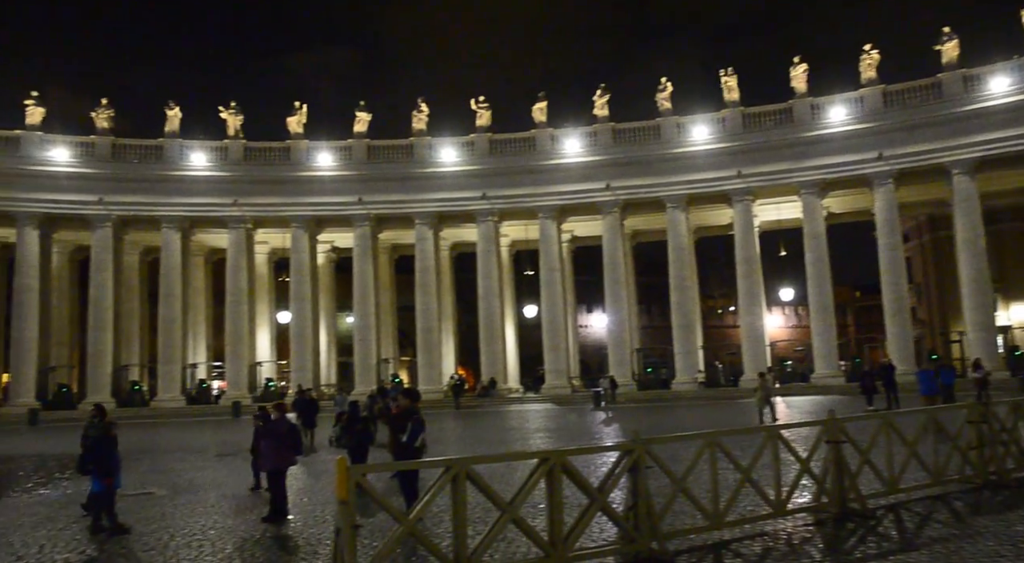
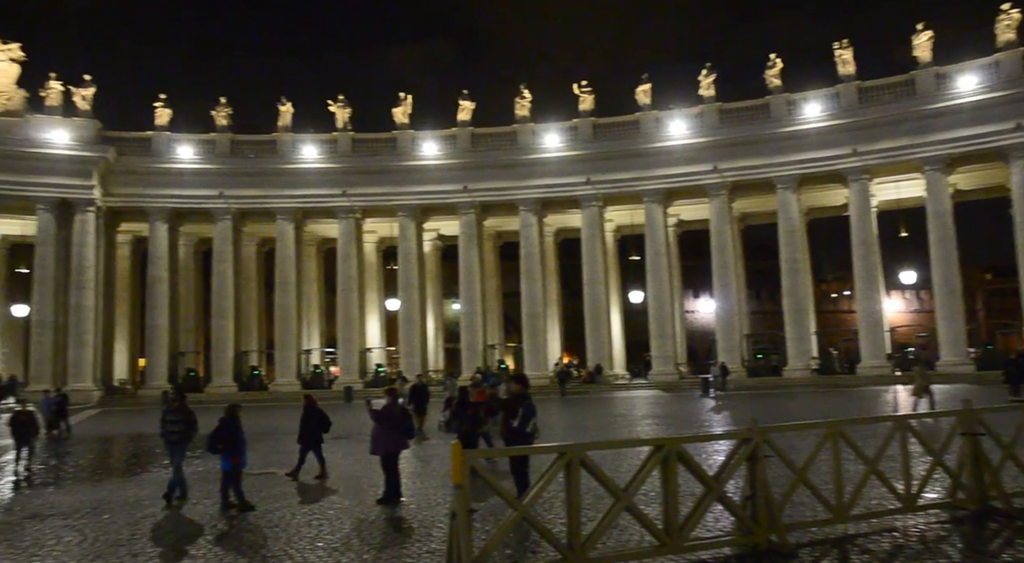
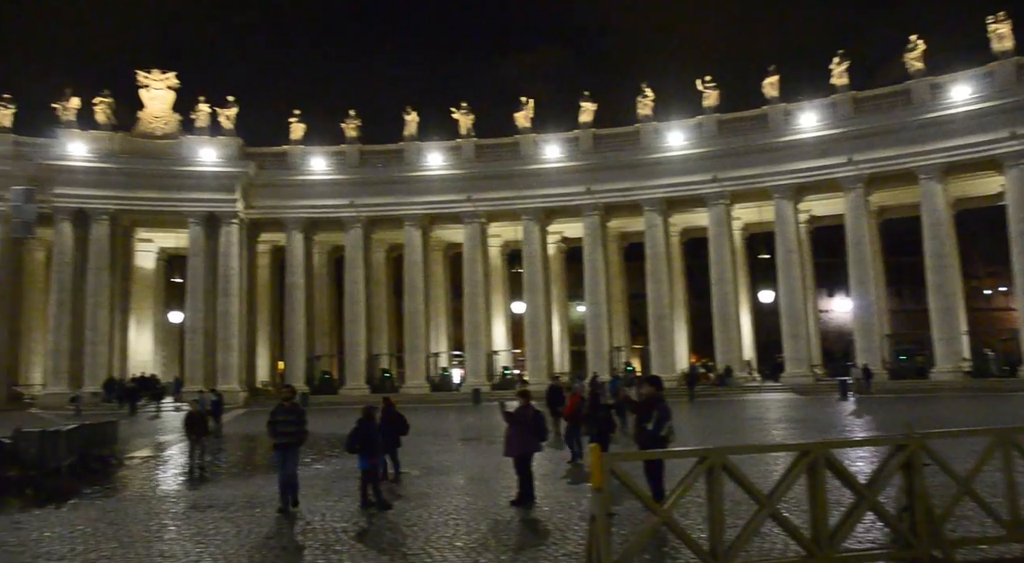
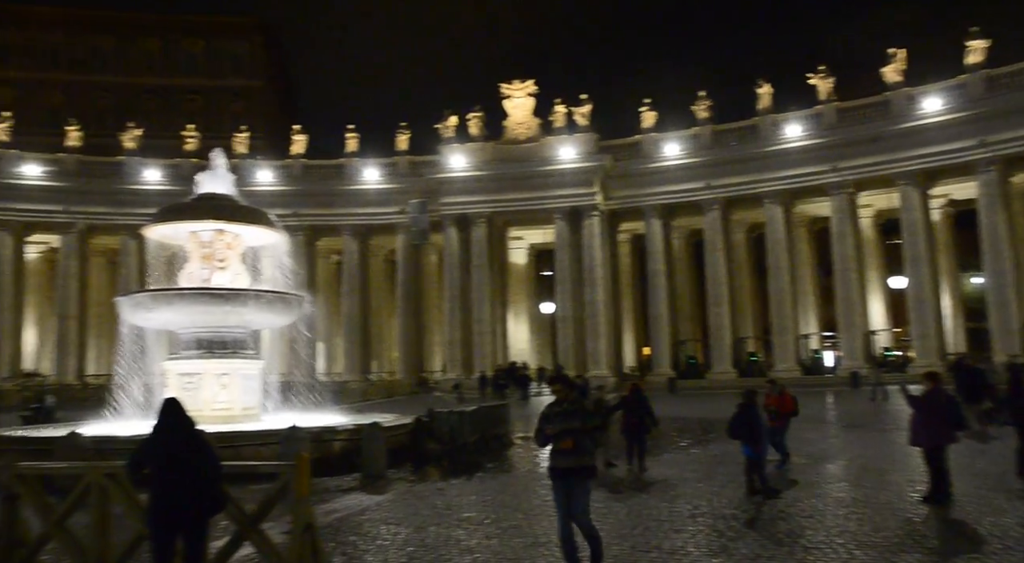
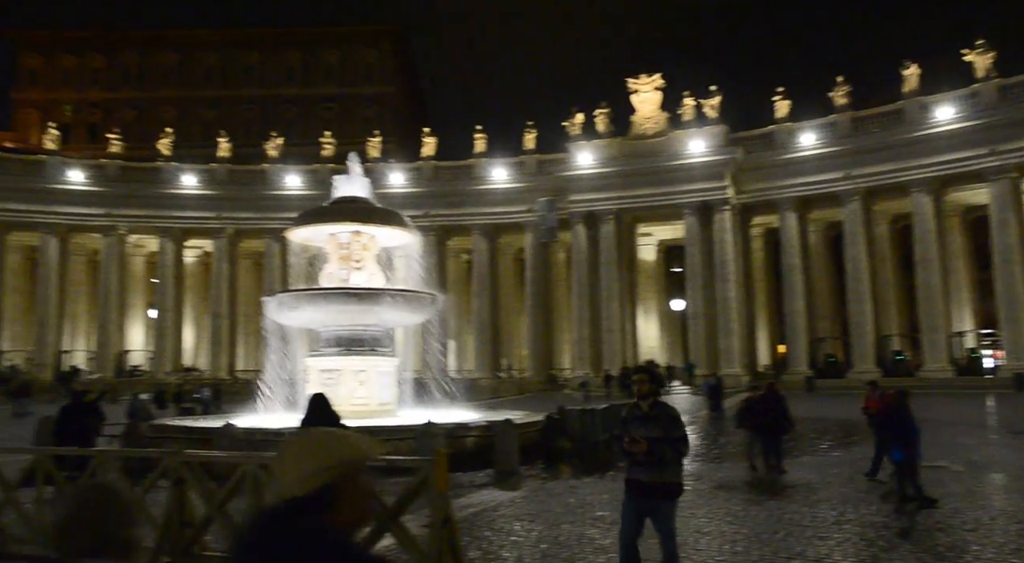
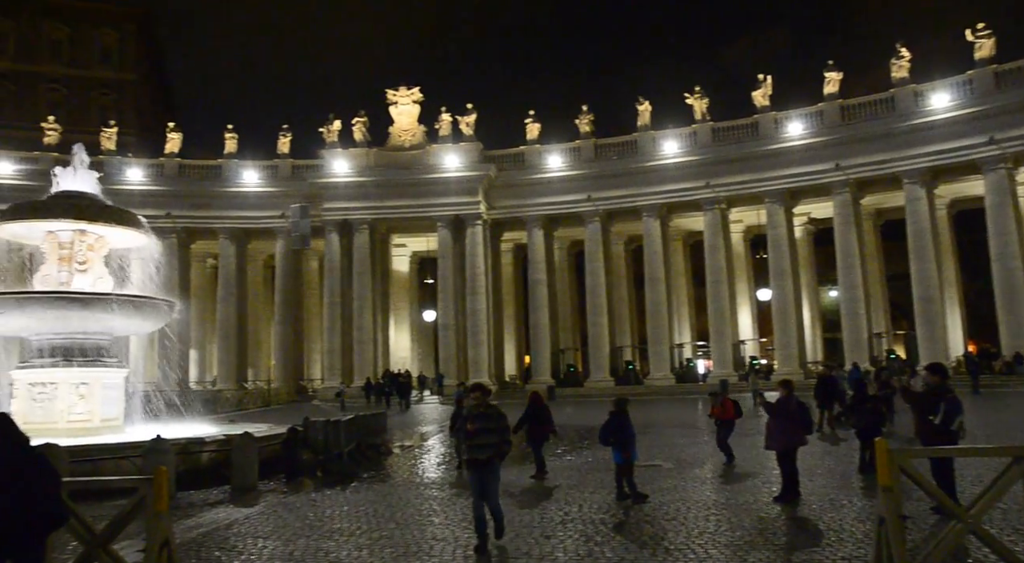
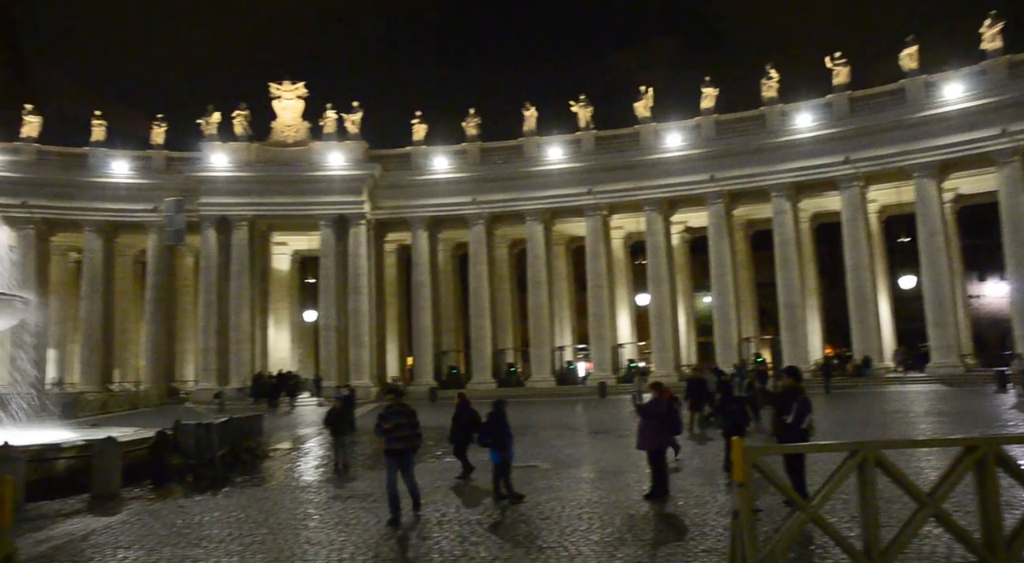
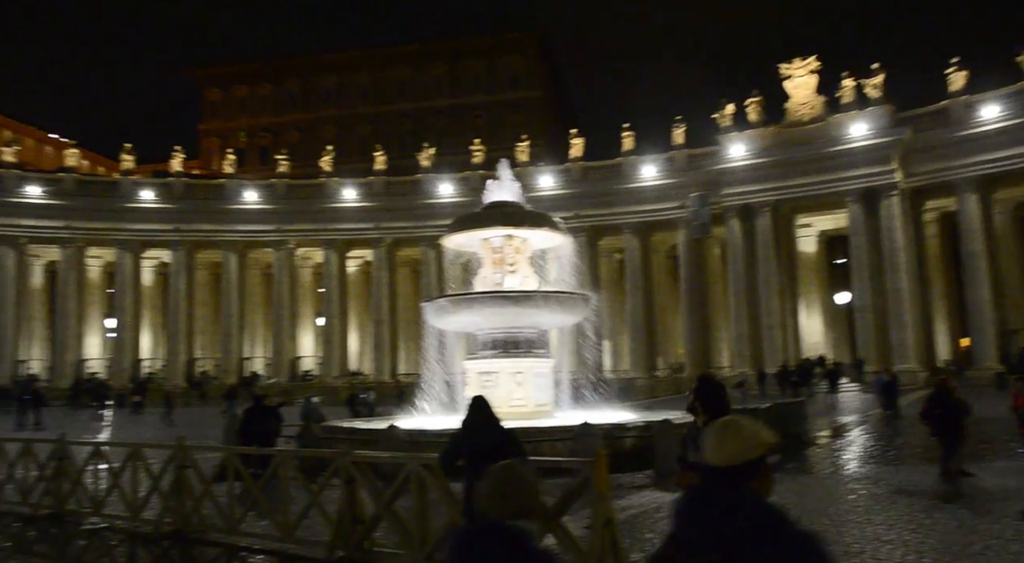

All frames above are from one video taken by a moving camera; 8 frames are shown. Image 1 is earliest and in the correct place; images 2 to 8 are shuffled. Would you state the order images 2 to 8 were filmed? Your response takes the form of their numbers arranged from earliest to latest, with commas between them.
2, 3, 7, 6, 4, 5, 8
